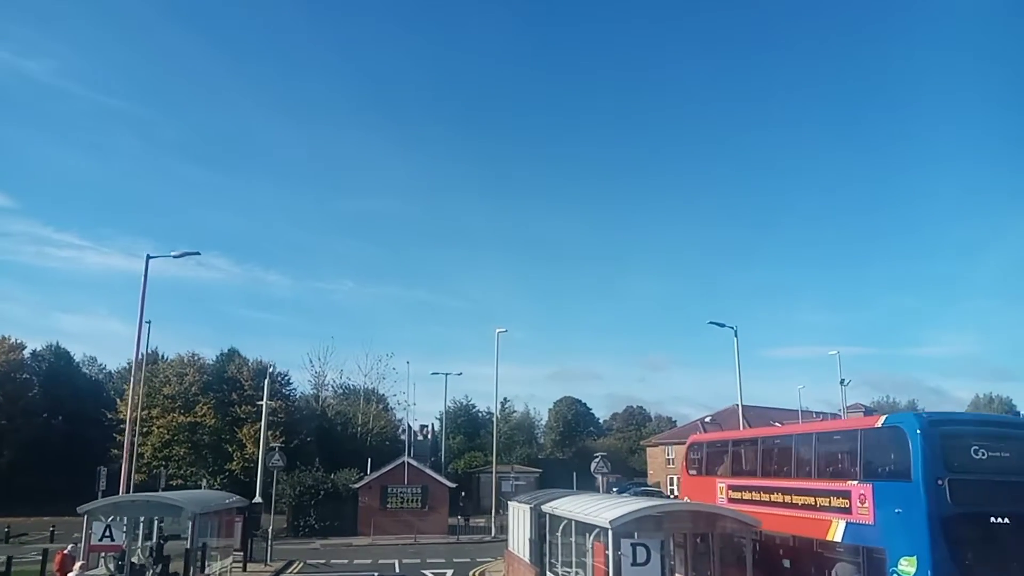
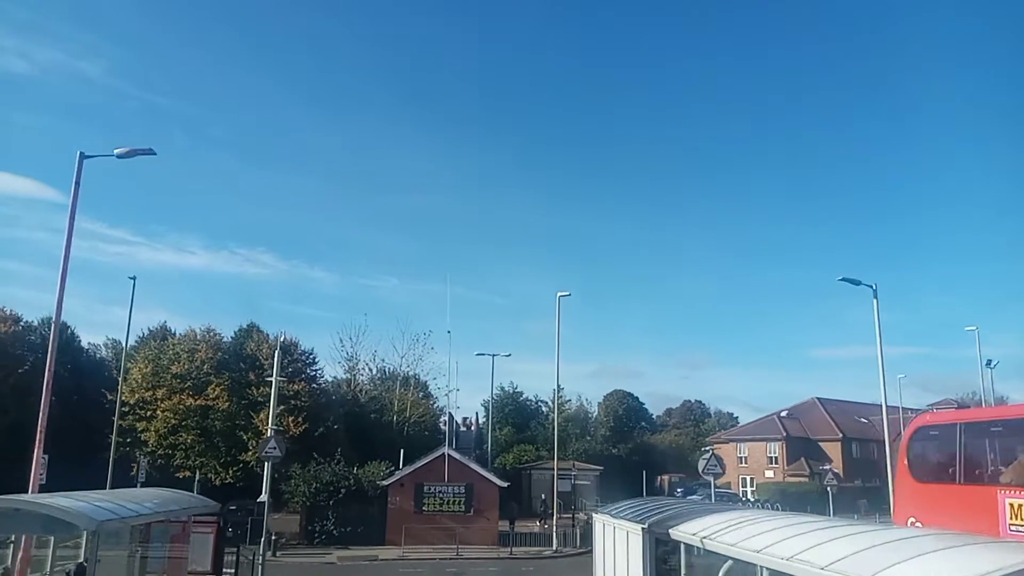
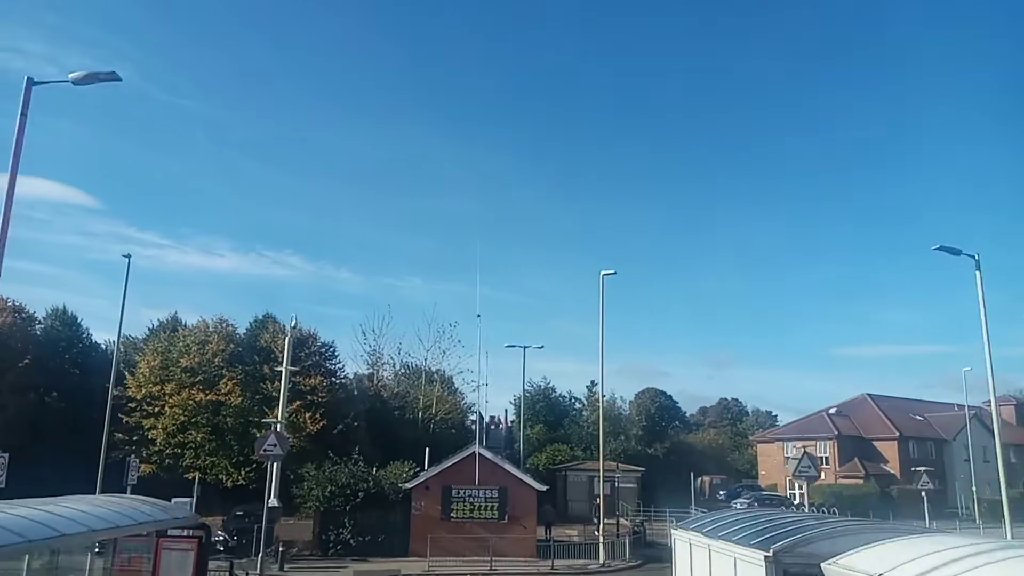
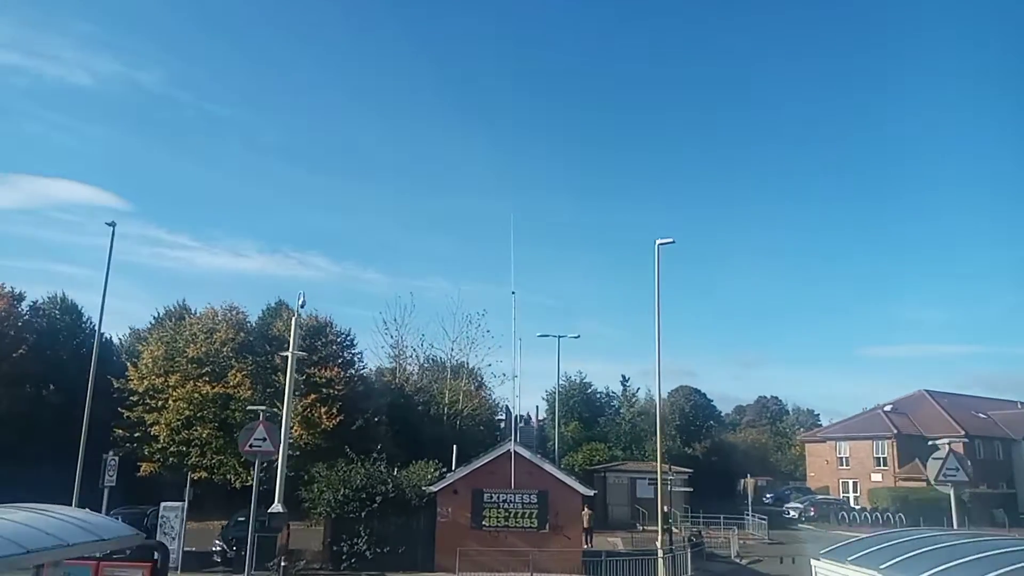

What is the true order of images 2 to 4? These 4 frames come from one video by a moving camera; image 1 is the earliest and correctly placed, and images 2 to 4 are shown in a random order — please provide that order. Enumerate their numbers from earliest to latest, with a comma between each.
2, 3, 4
